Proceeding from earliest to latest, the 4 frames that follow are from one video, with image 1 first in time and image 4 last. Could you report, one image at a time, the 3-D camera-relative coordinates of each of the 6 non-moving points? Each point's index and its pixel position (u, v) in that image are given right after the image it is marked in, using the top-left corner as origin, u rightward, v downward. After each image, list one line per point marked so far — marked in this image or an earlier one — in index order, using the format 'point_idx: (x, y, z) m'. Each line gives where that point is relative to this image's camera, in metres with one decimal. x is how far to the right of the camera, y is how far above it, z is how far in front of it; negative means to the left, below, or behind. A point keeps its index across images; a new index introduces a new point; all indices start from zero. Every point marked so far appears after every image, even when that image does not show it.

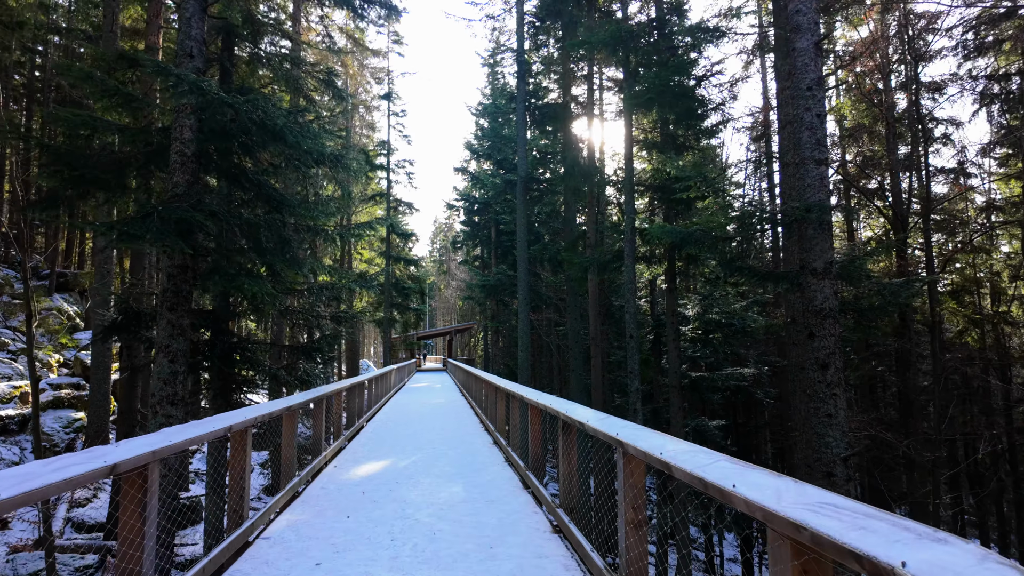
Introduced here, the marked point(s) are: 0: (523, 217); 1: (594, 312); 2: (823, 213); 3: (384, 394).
0: (+0.4, +2.6, +18.4) m
1: (+2.7, -0.8, +16.2) m
2: (+3.6, +0.9, +5.8) m
3: (-3.6, -3.0, +14.4) m
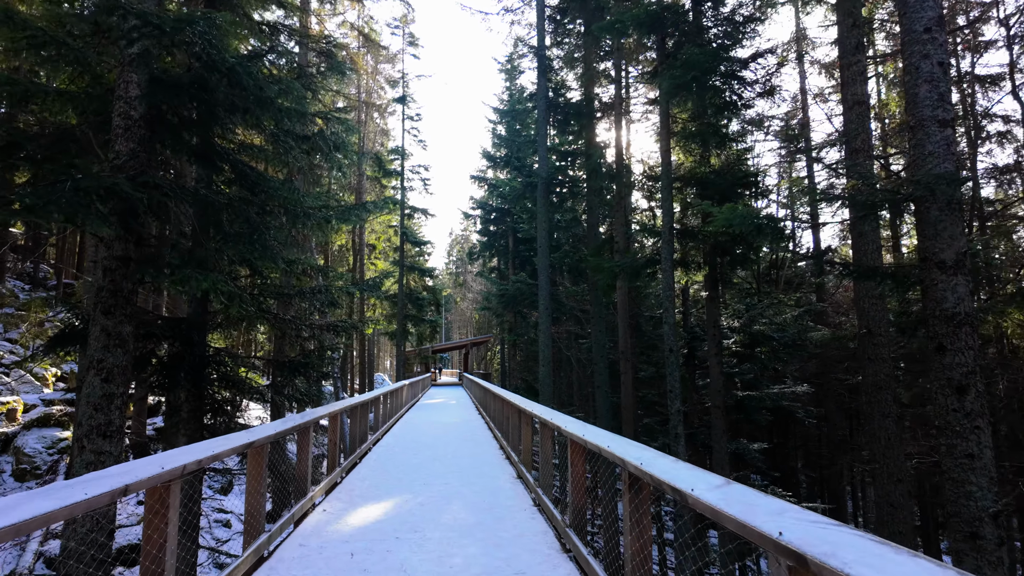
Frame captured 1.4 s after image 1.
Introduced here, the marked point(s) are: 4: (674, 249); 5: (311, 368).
0: (+1.1, +2.2, +17.2) m
1: (+3.3, -1.0, +14.8) m
2: (+3.9, +0.9, +4.5) m
3: (-3.1, -3.3, +13.2) m
4: (+3.4, +0.8, +10.6) m
5: (-3.0, -1.2, +7.5) m
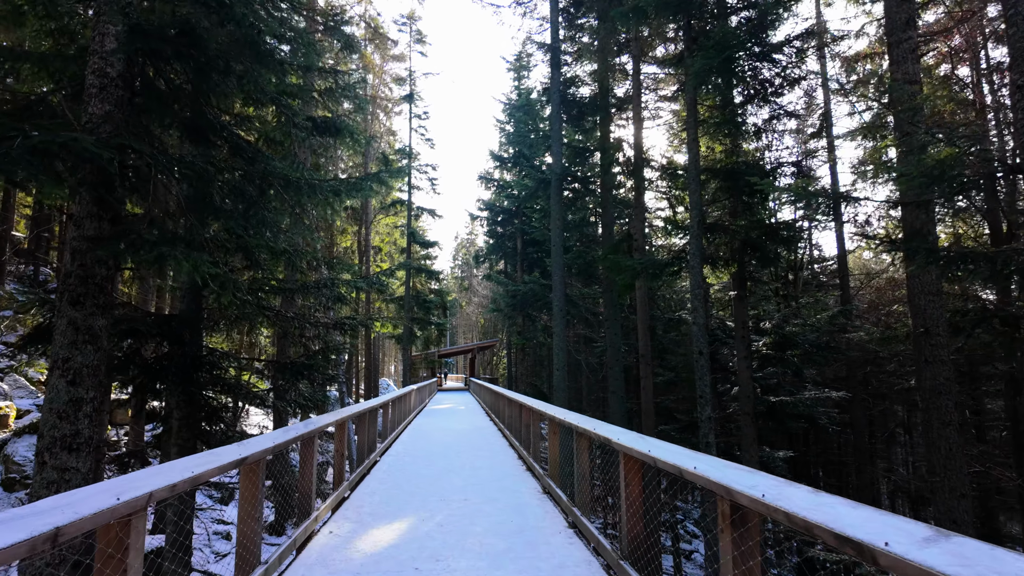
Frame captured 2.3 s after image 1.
0: (+1.5, +2.2, +16.6) m
1: (+3.7, -1.0, +14.1) m
2: (+4.2, +1.0, +3.8) m
3: (-2.7, -3.2, +12.5) m
4: (+3.8, +0.9, +9.9) m
5: (-2.7, -1.1, +6.8) m
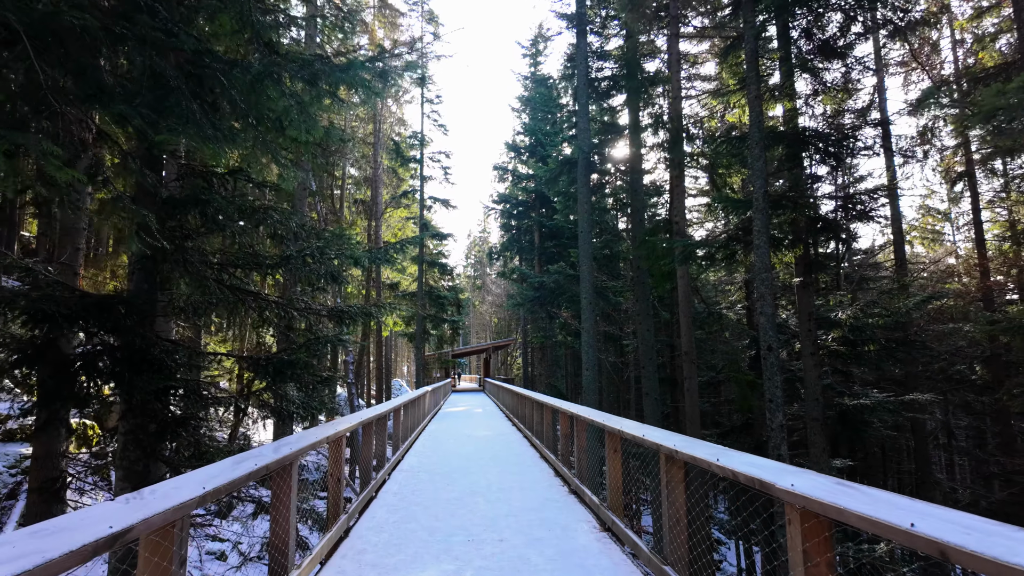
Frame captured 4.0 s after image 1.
0: (+2.2, +2.5, +15.1) m
1: (+4.3, -0.8, +12.6) m
2: (+4.6, +1.3, +2.3) m
3: (-2.1, -3.0, +11.2) m
4: (+4.3, +1.1, +8.4) m
5: (-2.2, -0.9, +5.5) m
